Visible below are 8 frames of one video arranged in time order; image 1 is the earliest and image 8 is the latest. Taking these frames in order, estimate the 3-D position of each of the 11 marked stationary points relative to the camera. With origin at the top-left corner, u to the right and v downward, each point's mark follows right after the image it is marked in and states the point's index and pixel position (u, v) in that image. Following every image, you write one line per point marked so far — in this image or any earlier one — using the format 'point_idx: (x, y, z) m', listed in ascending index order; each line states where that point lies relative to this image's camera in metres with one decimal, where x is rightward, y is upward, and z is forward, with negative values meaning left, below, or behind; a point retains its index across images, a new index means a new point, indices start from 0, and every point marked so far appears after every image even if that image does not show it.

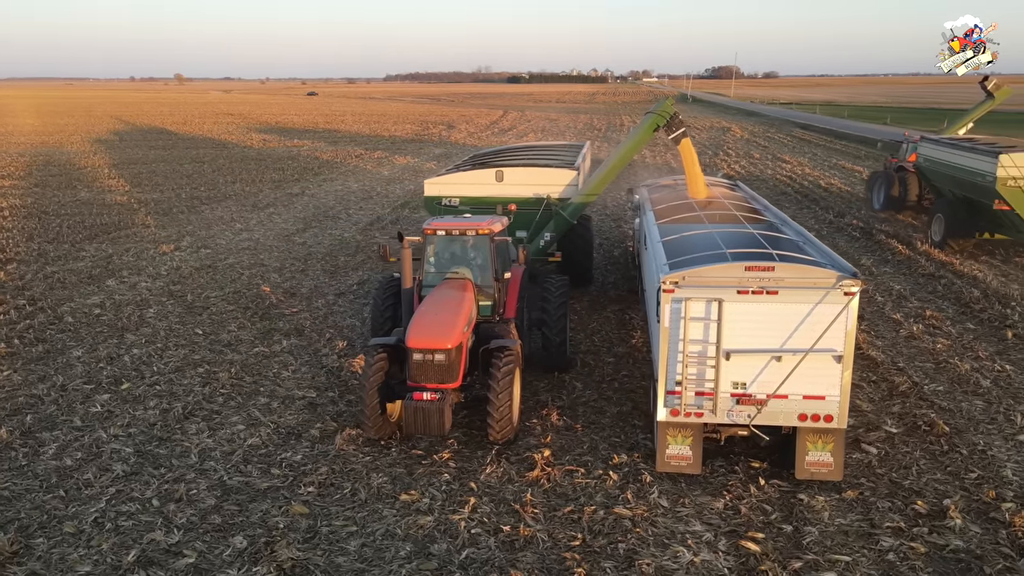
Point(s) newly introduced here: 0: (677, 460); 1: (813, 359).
0: (+1.3, -1.4, +6.0) m
1: (+2.3, -0.5, +5.6) m
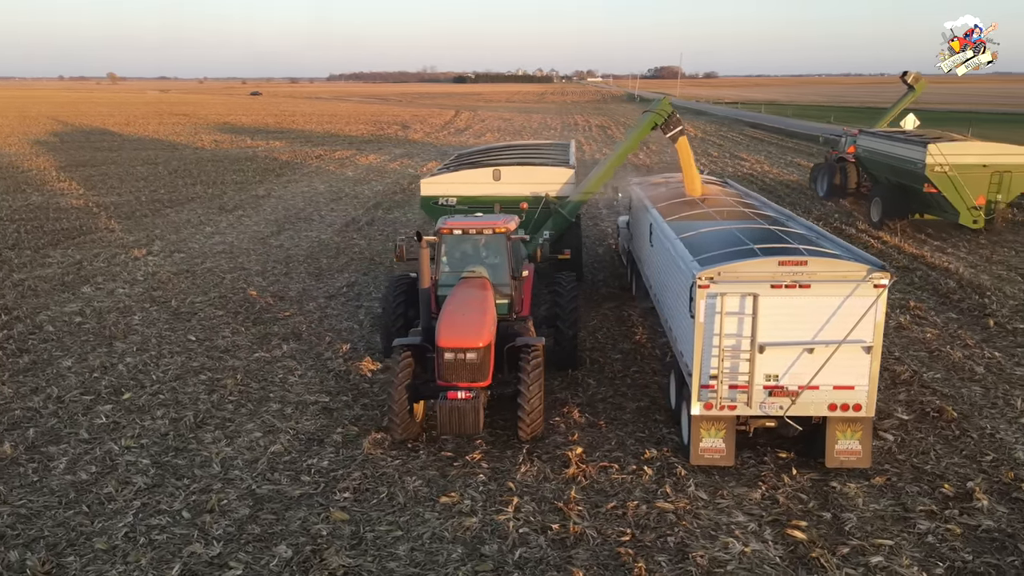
0: (+1.7, -1.4, +6.1) m
1: (+2.6, -0.5, +5.8) m
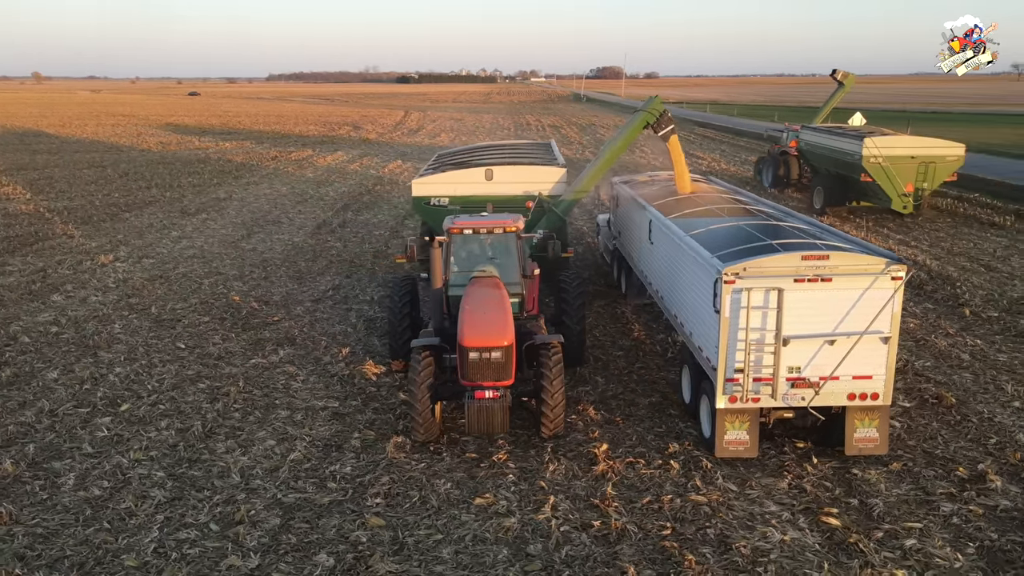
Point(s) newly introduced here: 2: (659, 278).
0: (+1.9, -1.3, +6.2) m
1: (+2.9, -0.4, +6.0) m
2: (+1.7, +0.1, +8.6) m
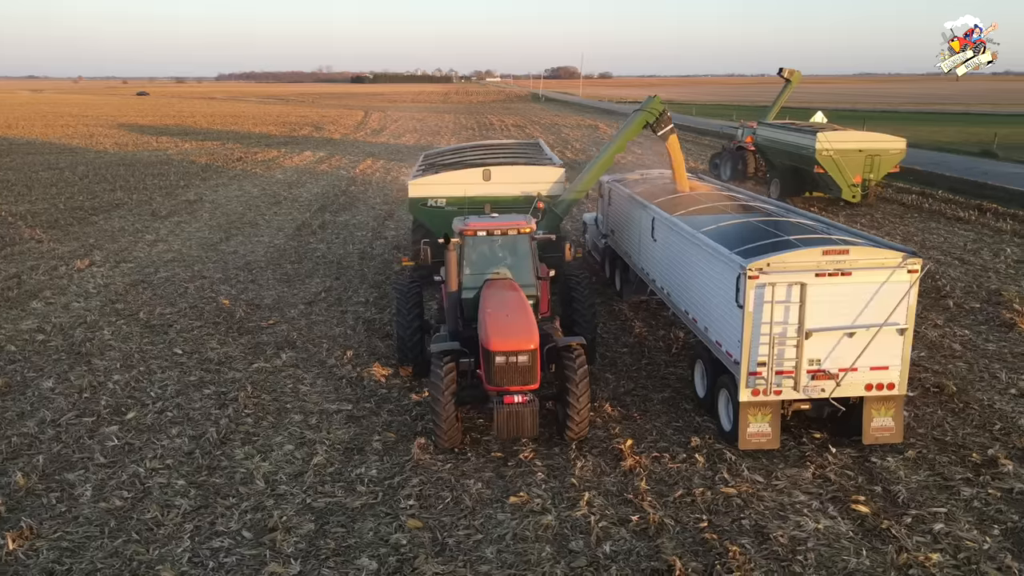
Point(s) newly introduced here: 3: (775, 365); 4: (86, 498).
0: (+2.1, -1.3, +6.3) m
1: (+3.1, -0.4, +6.2) m
2: (+1.8, +0.2, +8.7) m
3: (+2.2, -0.6, +6.2) m
4: (-3.4, -1.7, +5.9) m
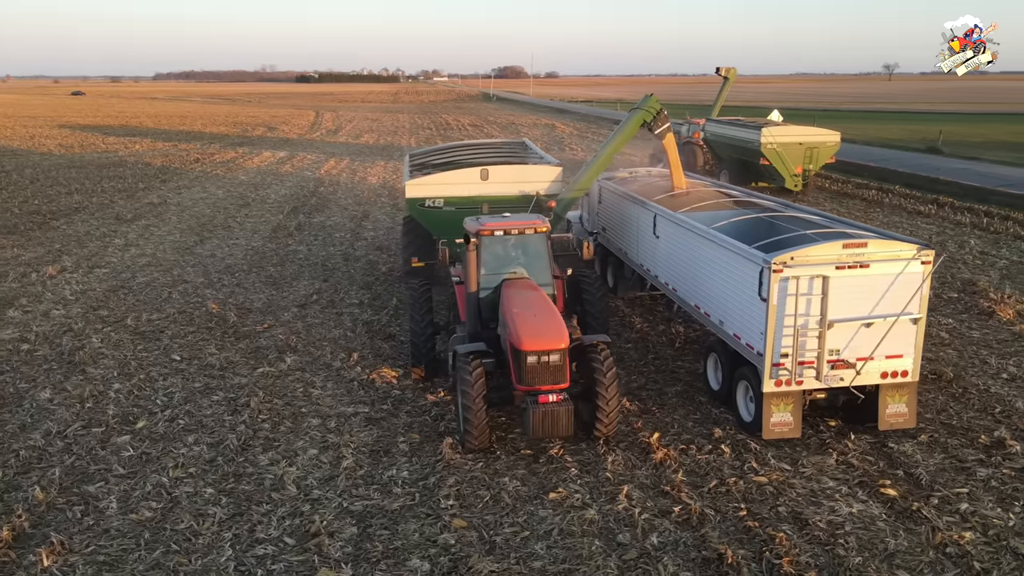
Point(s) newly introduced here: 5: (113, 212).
0: (+2.4, -1.2, +6.5) m
1: (+3.3, -0.3, +6.4) m
2: (+1.9, +0.2, +8.8) m
3: (+2.5, -0.6, +6.4) m
4: (-3.1, -1.7, +5.7) m
5: (-10.6, +2.0, +19.5) m
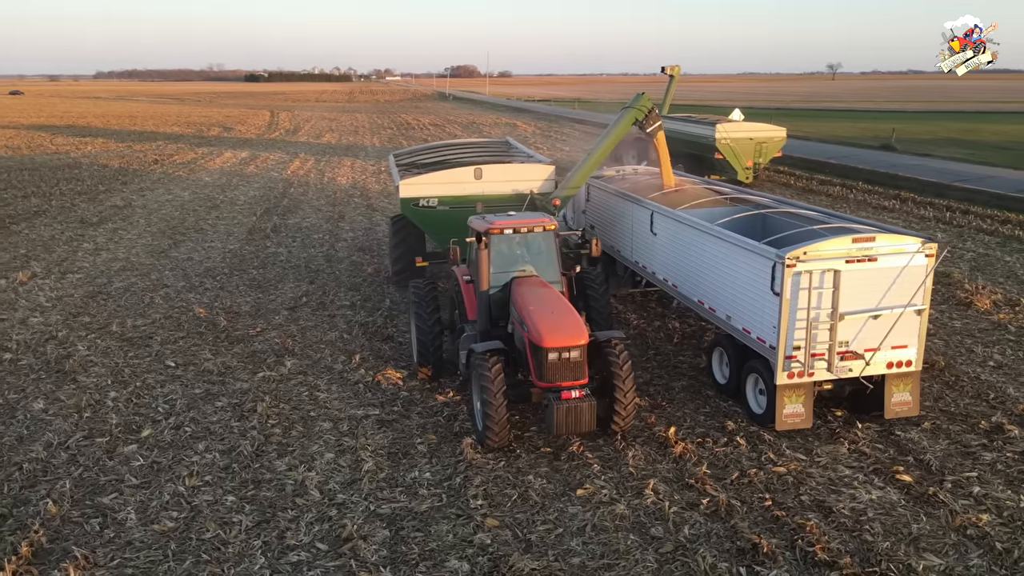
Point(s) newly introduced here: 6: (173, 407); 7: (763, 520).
0: (+2.6, -1.2, +6.7) m
1: (+3.5, -0.2, +6.6) m
2: (+1.9, +0.3, +8.9) m
3: (+2.6, -0.5, +6.5) m
4: (-2.9, -1.8, +5.5) m
5: (-11.2, +1.9, +18.9) m
6: (-3.5, -1.2, +7.5) m
7: (+1.9, -1.7, +5.4) m
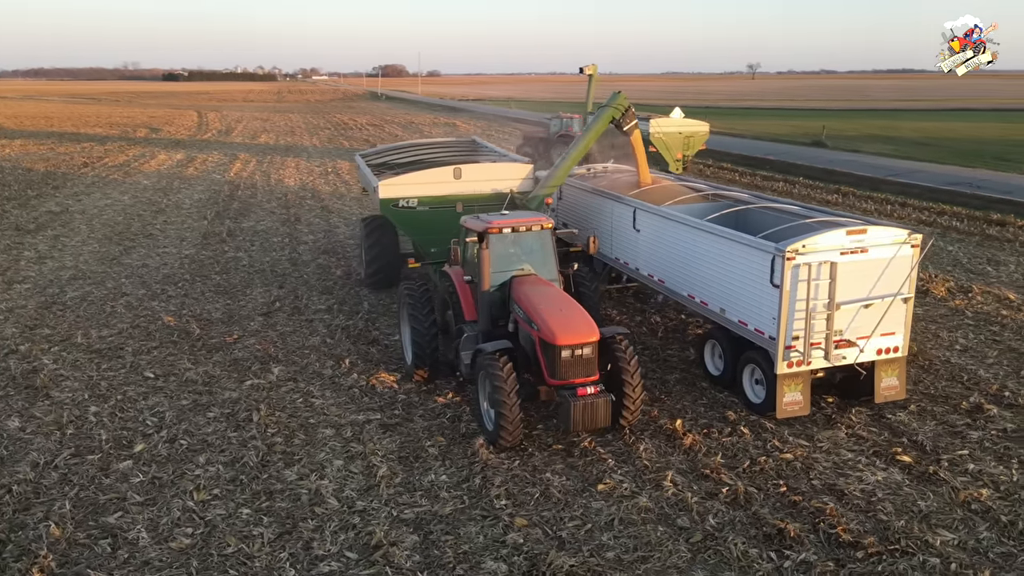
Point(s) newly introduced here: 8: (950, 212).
0: (+2.6, -1.1, +6.9) m
1: (+3.6, -0.1, +6.9) m
2: (+1.7, +0.3, +9.1) m
3: (+2.7, -0.5, +6.7) m
4: (-2.6, -1.8, +5.3) m
5: (-12.2, +1.6, +17.9) m
6: (-3.5, -1.3, +7.2) m
7: (+2.1, -1.7, +5.6) m
8: (+10.7, +1.9, +17.9) m
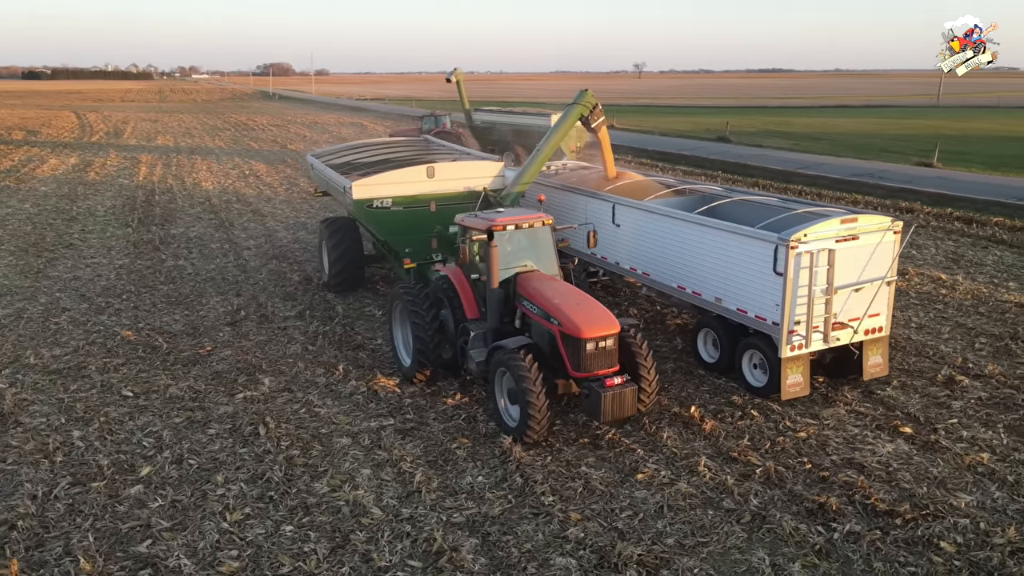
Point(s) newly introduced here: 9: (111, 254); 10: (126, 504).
0: (+2.8, -1.0, +7.3) m
1: (+3.7, 0.0, +7.4) m
2: (+1.6, +0.4, +9.3) m
3: (+2.9, -0.3, +7.1) m
4: (-2.2, -1.9, +5.0) m
5: (-13.5, +1.2, +16.2) m
6: (-3.3, -1.4, +6.8) m
7: (+2.4, -1.6, +5.9) m
8: (+9.2, +2.3, +19.2) m
9: (-7.9, +0.7, +14.4) m
10: (-3.0, -1.7, +5.7) m
